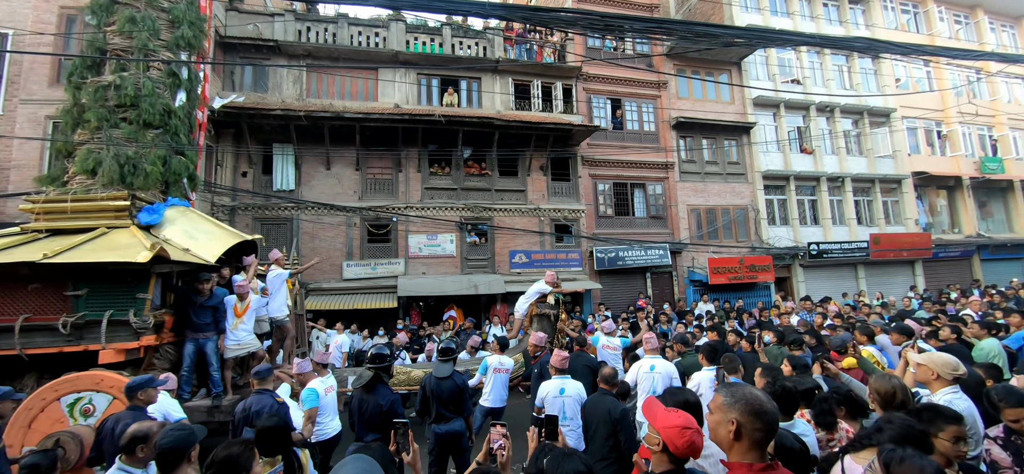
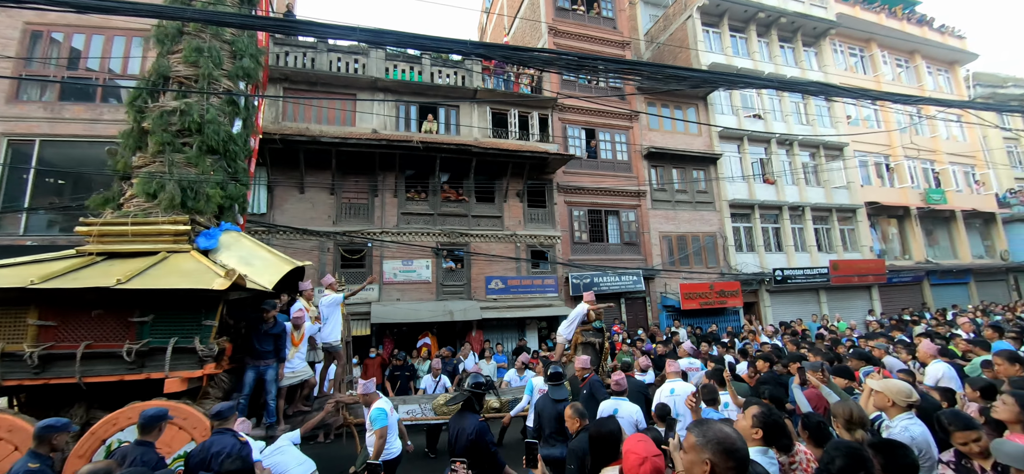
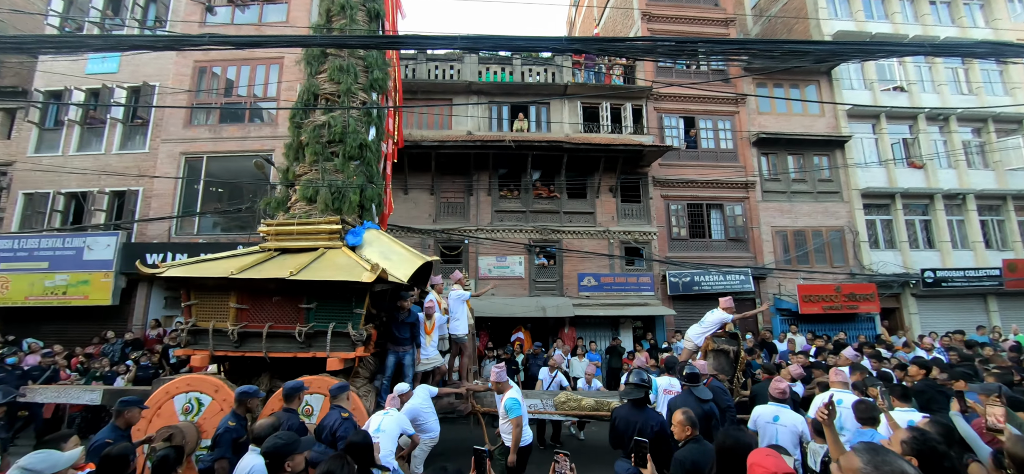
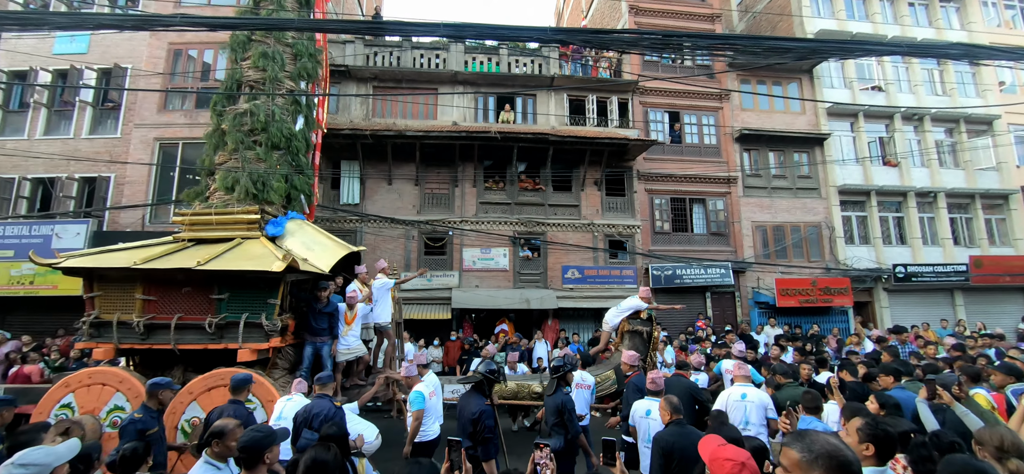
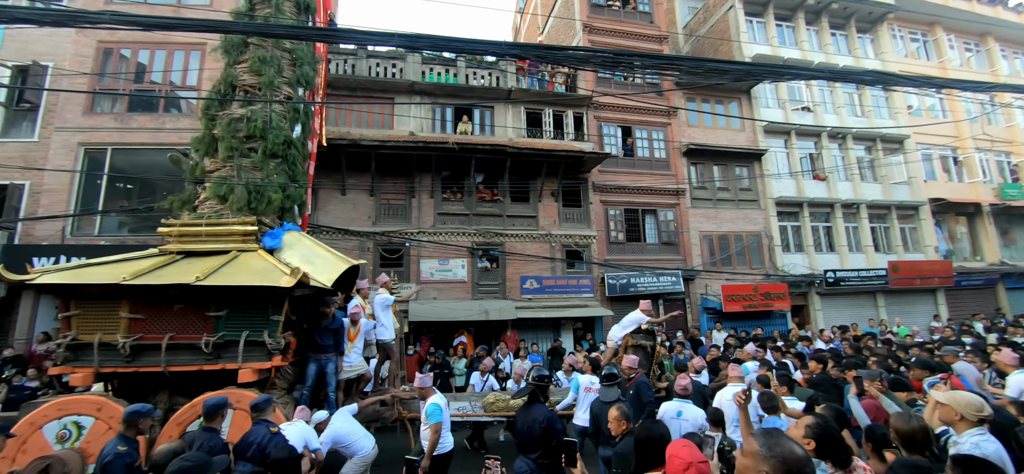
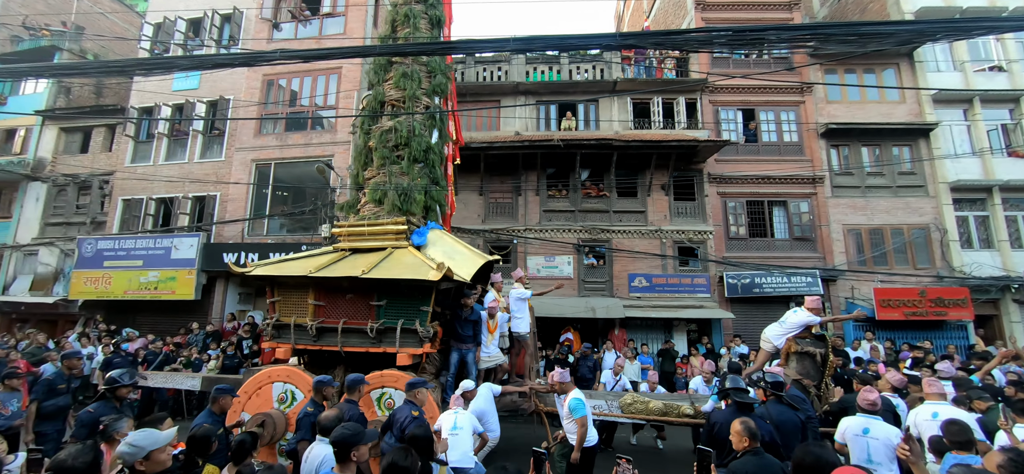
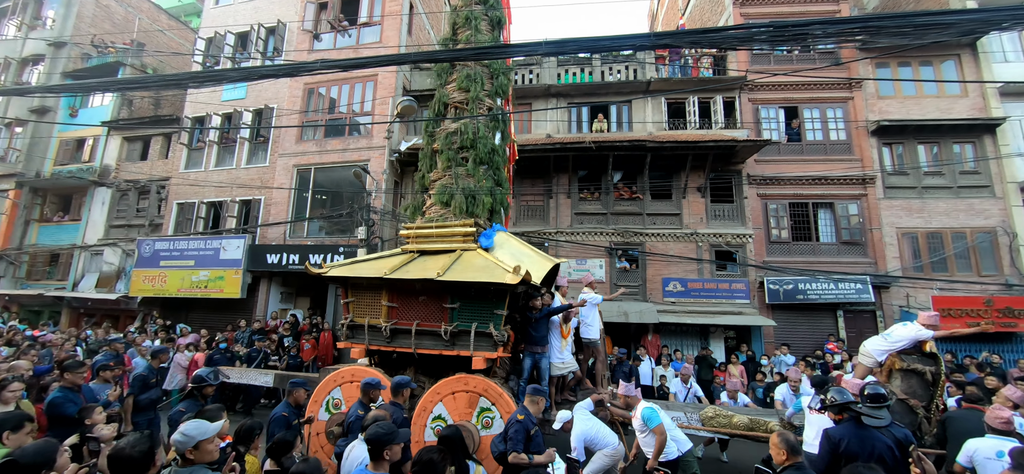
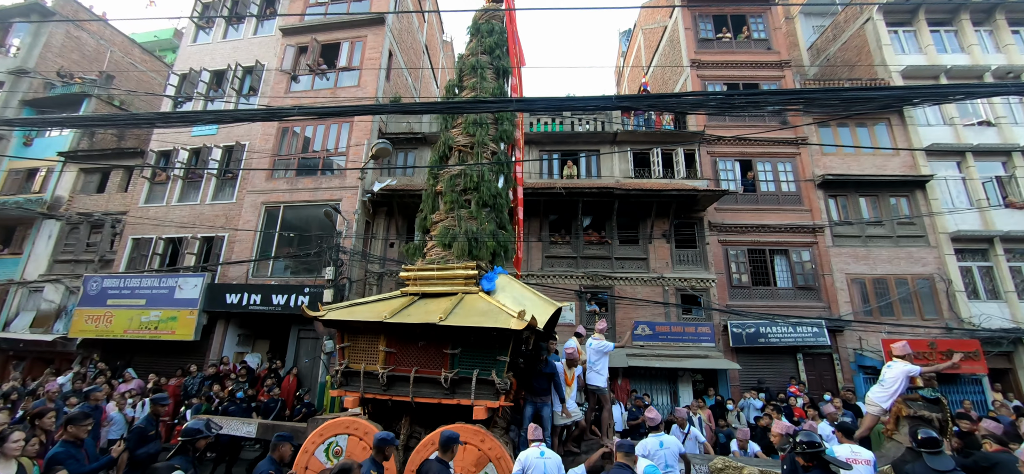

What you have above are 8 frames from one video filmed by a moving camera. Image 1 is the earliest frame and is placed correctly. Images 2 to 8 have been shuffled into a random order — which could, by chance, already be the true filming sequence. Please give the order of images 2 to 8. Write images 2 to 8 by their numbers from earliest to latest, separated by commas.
4, 2, 5, 3, 6, 7, 8
